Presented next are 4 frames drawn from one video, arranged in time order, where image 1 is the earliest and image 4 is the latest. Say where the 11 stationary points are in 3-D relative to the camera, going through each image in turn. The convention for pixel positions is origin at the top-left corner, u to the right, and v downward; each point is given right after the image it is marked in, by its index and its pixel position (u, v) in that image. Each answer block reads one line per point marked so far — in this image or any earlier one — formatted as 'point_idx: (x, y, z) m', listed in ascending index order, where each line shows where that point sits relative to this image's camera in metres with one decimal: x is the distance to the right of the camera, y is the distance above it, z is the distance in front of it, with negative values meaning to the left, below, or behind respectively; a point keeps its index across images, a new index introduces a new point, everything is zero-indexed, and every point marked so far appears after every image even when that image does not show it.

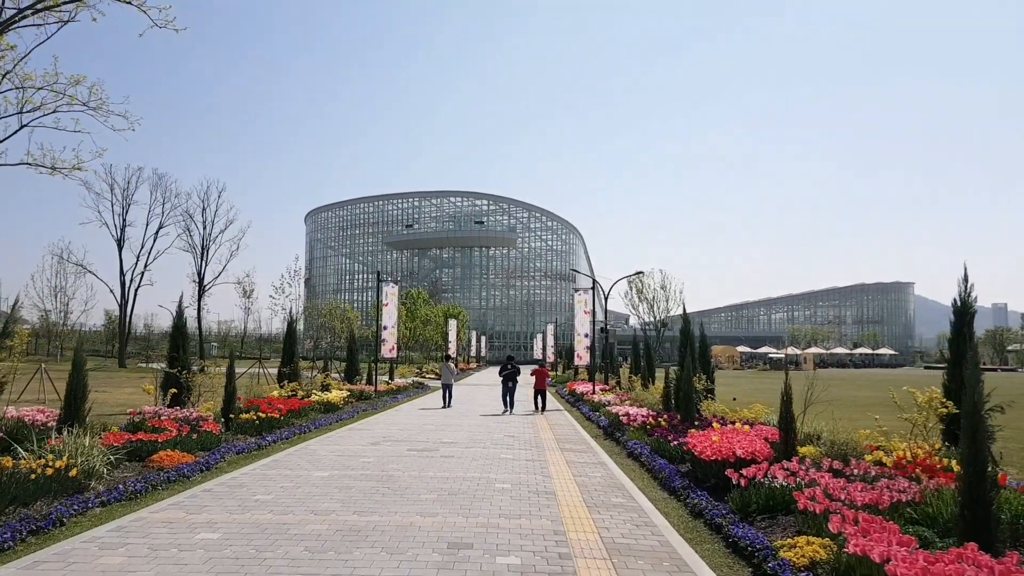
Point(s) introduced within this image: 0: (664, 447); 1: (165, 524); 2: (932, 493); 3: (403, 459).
0: (+2.0, -2.1, +10.4) m
1: (-2.8, -1.9, +6.3) m
2: (+3.3, -1.6, +6.2) m
3: (-1.4, -2.2, +10.1) m
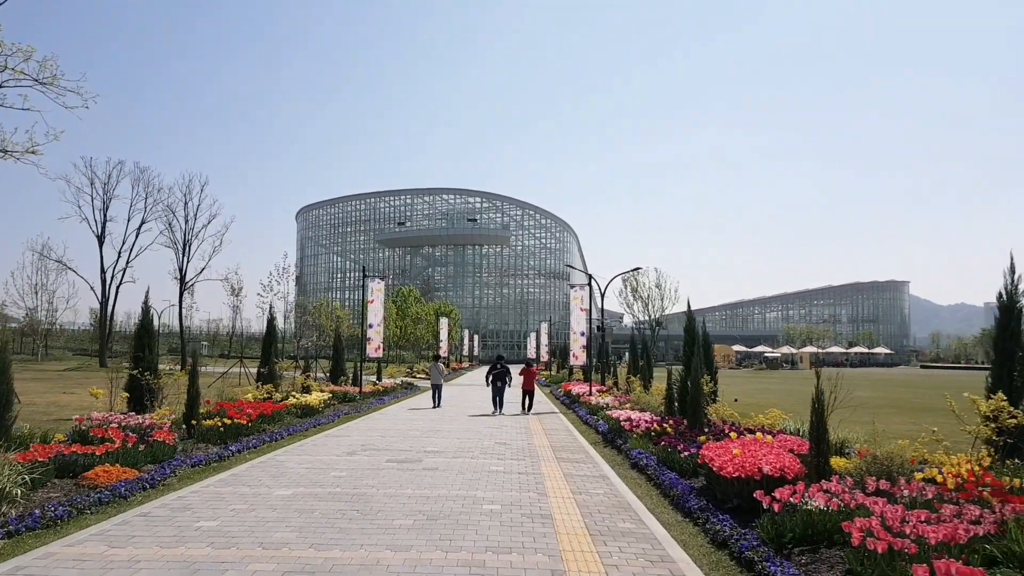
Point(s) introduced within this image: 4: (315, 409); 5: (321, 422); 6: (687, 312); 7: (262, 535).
0: (+1.9, -2.0, +9.3) m
1: (-2.8, -1.8, +5.2) m
2: (+3.2, -1.5, +5.1) m
3: (-1.5, -2.1, +9.0) m
4: (-3.9, -2.4, +15.9) m
5: (-3.5, -2.4, +14.5) m
6: (+3.2, -0.4, +14.6) m
7: (-1.9, -1.8, +5.9) m
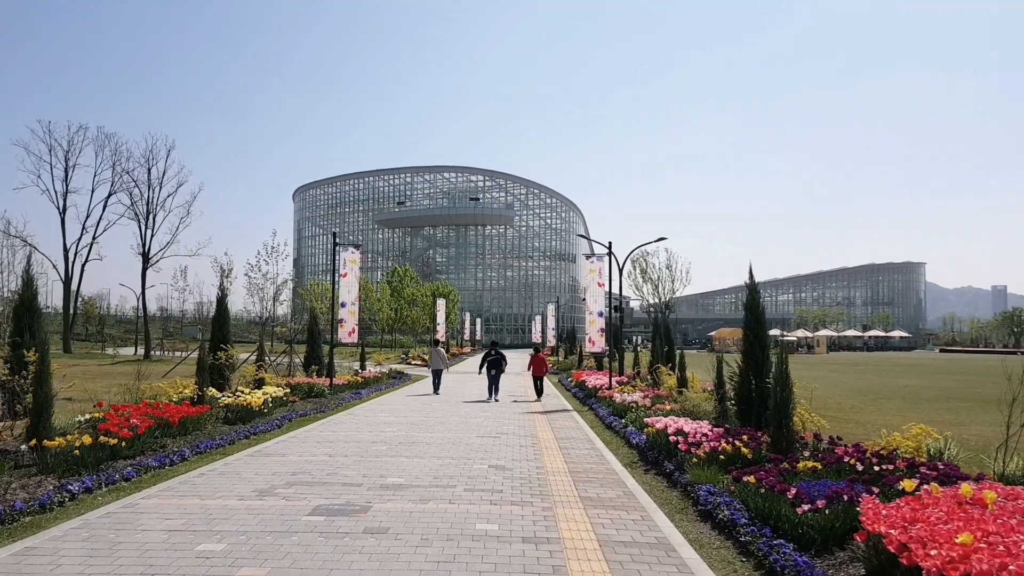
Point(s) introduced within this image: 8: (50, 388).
0: (+1.9, -1.6, +5.5) m
1: (-2.9, -1.5, +1.5) m
2: (+3.2, -1.2, +1.3) m
3: (-1.5, -1.7, +5.3) m
4: (-3.9, -1.9, +12.2) m
5: (-3.5, -1.9, +10.8) m
6: (+3.2, +0.1, +10.9) m
7: (-1.9, -1.5, +2.2) m
8: (-4.6, -1.0, +7.9) m
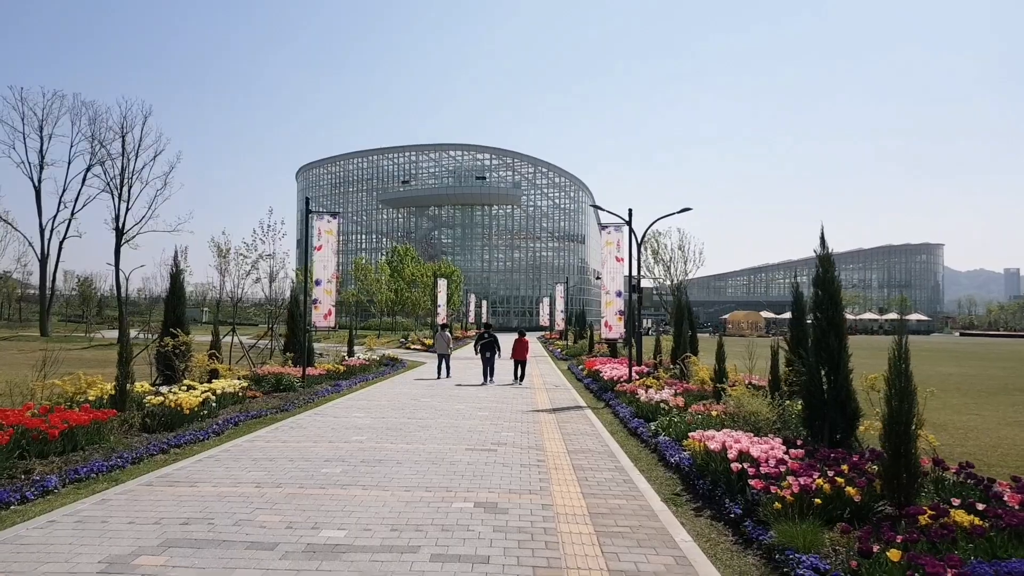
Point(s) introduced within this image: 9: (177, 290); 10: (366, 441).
0: (+1.8, -1.4, +3.0) m
1: (-3.0, -1.3, -1.0) m
2: (+3.1, -1.1, -1.2) m
3: (-1.5, -1.5, +2.8) m
4: (-3.9, -1.5, +9.7) m
5: (-3.5, -1.6, +8.3) m
6: (+3.2, +0.4, +8.3) m
7: (-2.0, -1.4, -0.3) m
8: (-4.6, -0.7, +5.4) m
9: (-6.1, -0.1, +14.7) m
10: (-1.7, -1.7, +9.2) m
